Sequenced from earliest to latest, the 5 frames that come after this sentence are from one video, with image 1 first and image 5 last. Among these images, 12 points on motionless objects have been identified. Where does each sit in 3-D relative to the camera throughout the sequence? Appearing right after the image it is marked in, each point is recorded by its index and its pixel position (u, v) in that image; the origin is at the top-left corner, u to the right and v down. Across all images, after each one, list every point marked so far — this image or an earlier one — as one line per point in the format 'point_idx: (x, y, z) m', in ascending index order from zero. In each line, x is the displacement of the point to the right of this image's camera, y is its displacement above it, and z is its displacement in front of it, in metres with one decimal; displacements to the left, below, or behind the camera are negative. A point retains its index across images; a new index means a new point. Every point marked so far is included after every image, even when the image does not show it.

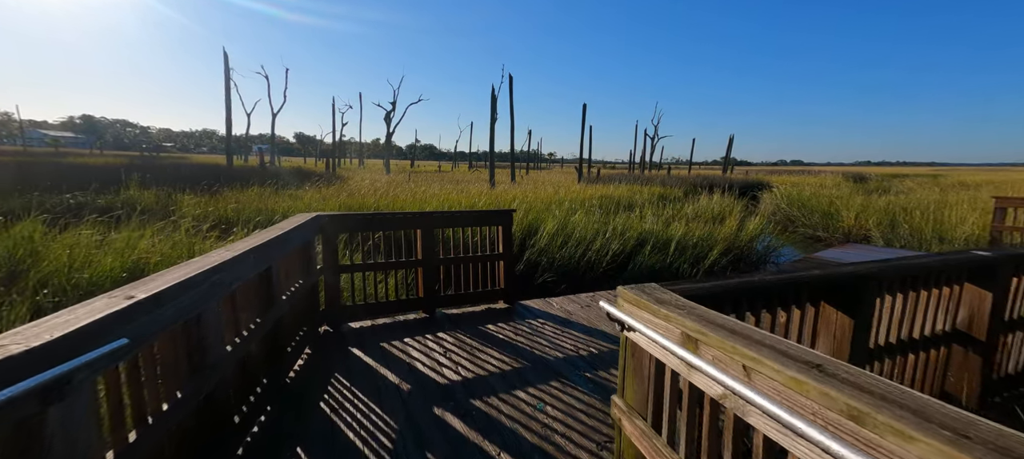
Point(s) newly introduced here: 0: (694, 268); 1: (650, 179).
0: (+2.5, -0.5, +5.5) m
1: (+5.7, +2.1, +16.6) m
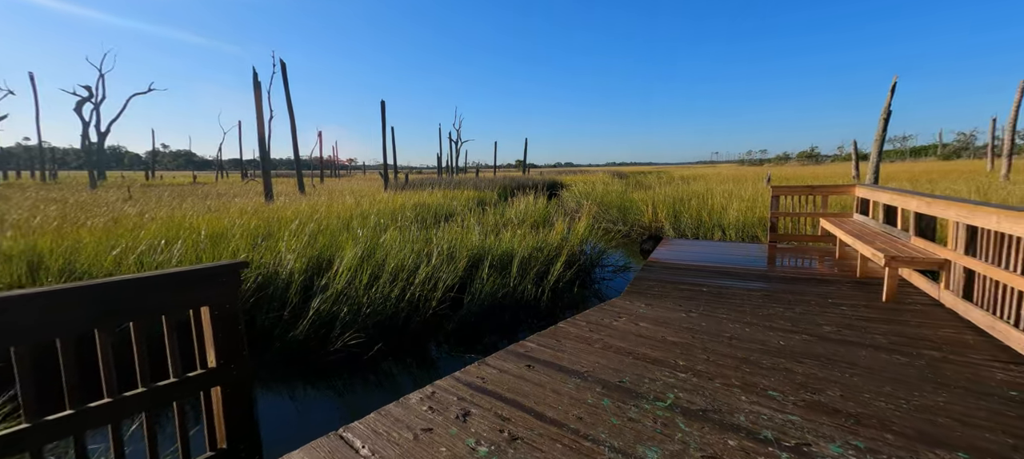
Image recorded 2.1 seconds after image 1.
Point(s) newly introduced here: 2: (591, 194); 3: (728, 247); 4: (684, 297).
0: (+0.3, -0.7, +4.6) m
1: (-2.0, +1.8, +15.9) m
2: (+2.6, +1.2, +13.3) m
3: (+2.9, -0.2, +5.4) m
4: (+1.4, -0.5, +3.2) m
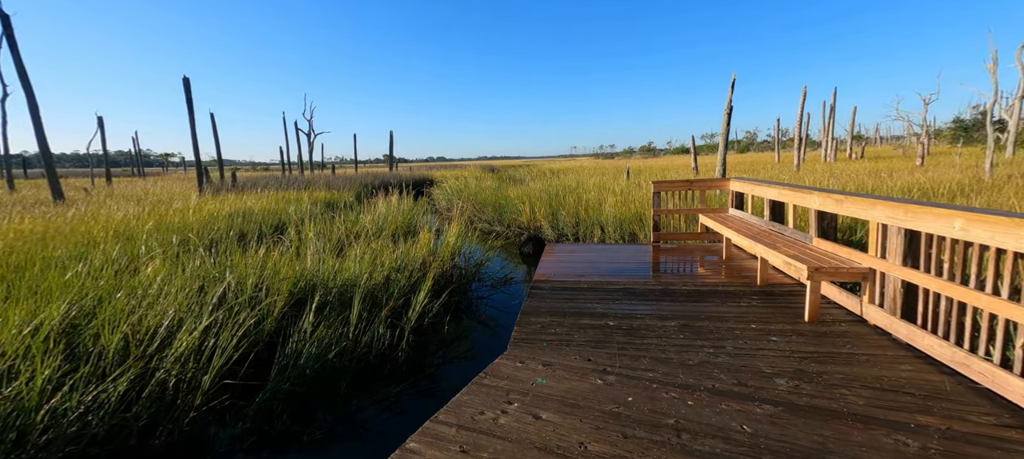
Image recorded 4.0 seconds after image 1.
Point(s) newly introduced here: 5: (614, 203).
0: (-1.0, -0.8, +3.4) m
1: (-6.7, +1.6, +13.4) m
2: (-1.5, +1.2, +12.3) m
3: (+1.2, -0.2, +4.9) m
4: (+0.5, -0.7, +2.3) m
5: (+1.9, +0.5, +7.3) m
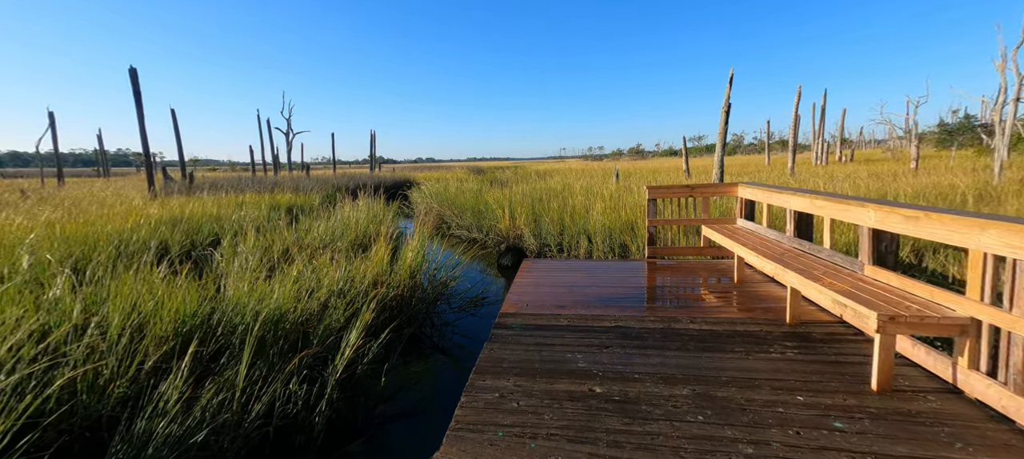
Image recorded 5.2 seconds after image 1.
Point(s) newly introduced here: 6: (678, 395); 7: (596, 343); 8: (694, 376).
0: (-1.3, -1.0, +2.5) m
1: (-7.3, +1.4, +12.4) m
2: (-2.0, +1.0, +11.5) m
3: (+0.9, -0.4, +4.2) m
4: (+0.2, -0.8, +1.6) m
5: (+1.5, +0.3, +6.6) m
6: (+0.8, -0.7, +1.8) m
7: (+0.5, -0.7, +2.3) m
8: (+0.9, -0.7, +1.9) m
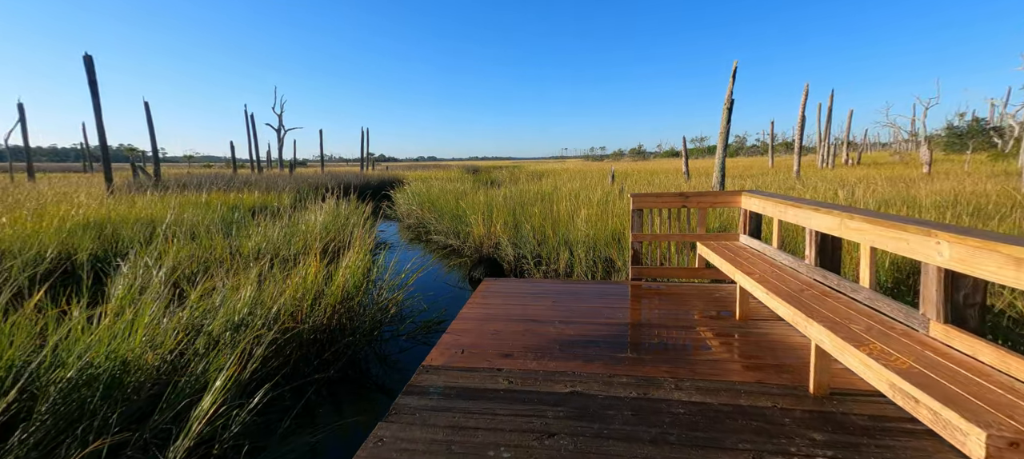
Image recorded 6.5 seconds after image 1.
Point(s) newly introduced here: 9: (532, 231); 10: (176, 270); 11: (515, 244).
0: (-1.7, -1.1, +1.8) m
1: (-7.6, +1.4, +11.7) m
2: (-2.4, +0.9, +10.8) m
3: (+0.5, -0.5, +3.4) m
4: (-0.2, -0.9, +0.8) m
5: (+1.1, +0.2, +5.9) m
6: (+0.4, -0.9, +1.1) m
7: (+0.1, -0.8, +1.6) m
8: (+0.5, -0.8, +1.2) m
9: (+0.3, 0.0, +6.0) m
10: (-3.1, -0.3, +3.8) m
11: (0.0, -0.2, +6.0) m
